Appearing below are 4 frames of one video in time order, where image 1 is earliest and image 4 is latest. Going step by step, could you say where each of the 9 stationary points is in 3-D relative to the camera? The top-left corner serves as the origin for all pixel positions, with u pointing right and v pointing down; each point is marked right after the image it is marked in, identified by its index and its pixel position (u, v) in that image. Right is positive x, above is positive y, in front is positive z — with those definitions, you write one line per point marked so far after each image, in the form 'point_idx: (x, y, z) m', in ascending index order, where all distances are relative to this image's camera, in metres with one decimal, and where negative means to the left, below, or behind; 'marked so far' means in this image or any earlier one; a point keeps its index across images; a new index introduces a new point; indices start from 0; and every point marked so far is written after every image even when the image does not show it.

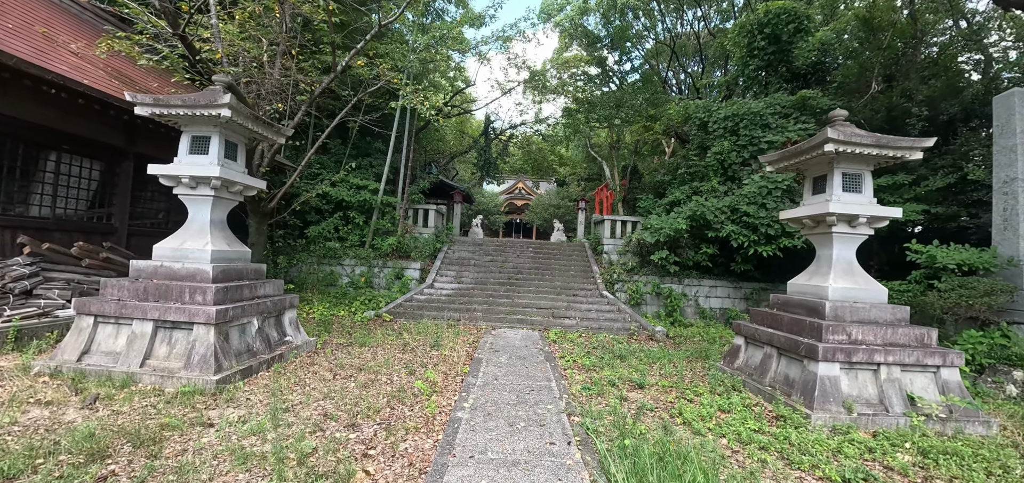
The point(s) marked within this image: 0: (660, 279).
0: (+3.2, -0.8, +9.3) m
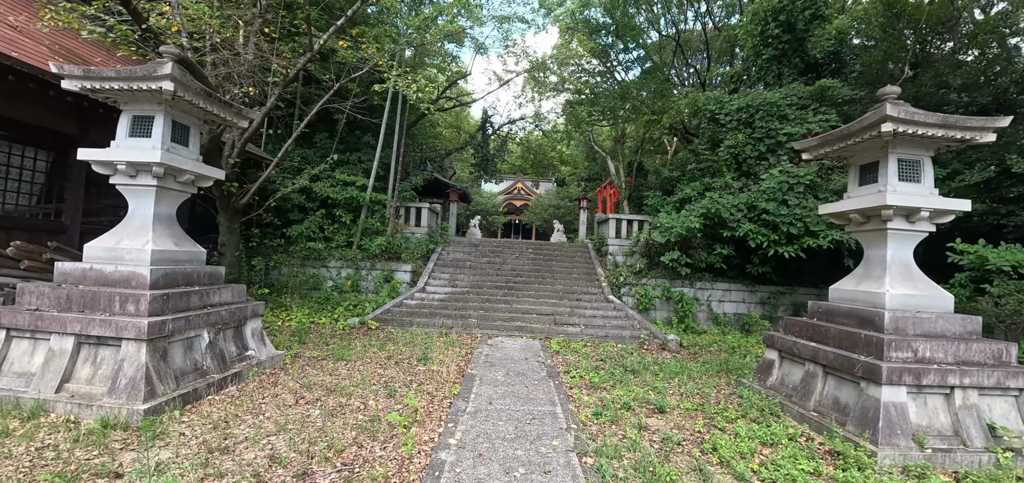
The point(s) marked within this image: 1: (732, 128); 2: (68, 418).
0: (+3.2, -0.8, +8.6) m
1: (+4.8, +2.5, +9.4) m
2: (-3.3, -1.3, +3.2) m
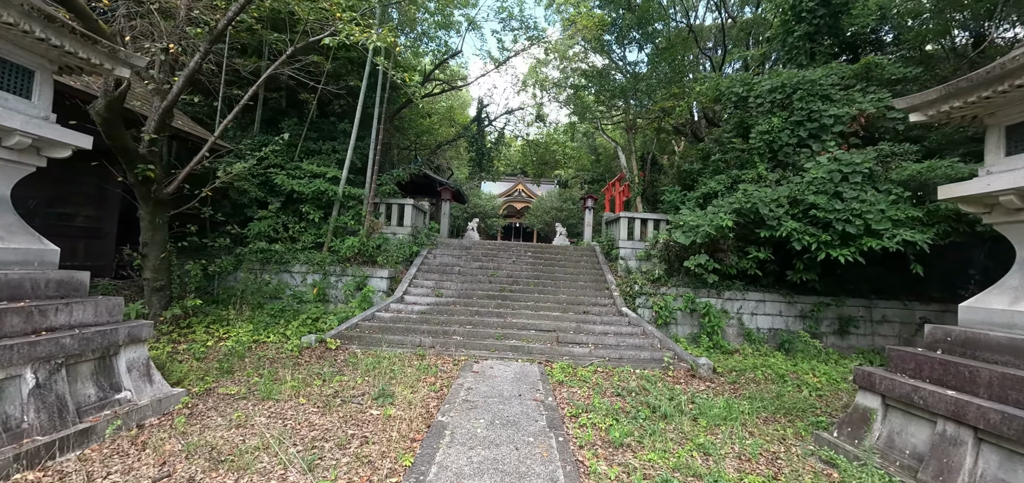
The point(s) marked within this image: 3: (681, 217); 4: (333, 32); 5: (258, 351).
0: (+3.1, -0.9, +7.3) m
1: (+4.7, +2.4, +8.0) m
2: (-3.4, -1.2, +1.8) m
3: (+2.9, +0.4, +7.2) m
4: (-2.5, +3.0, +6.1) m
5: (-3.0, -1.3, +5.1) m
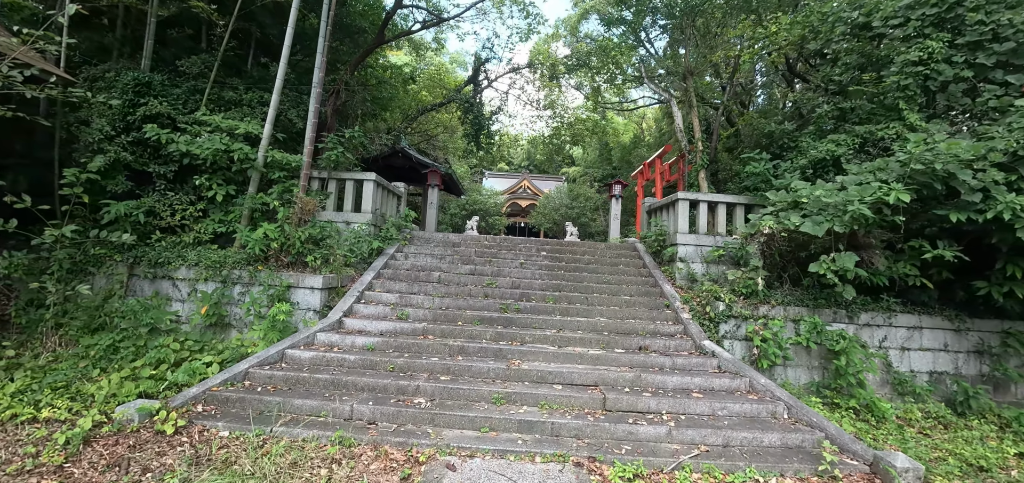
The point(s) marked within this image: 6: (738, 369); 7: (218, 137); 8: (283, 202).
0: (+3.2, -0.8, +4.5) m
1: (+4.8, +2.5, +5.3) m
2: (-3.3, -1.1, -0.9) m
3: (+3.0, +0.5, +4.5) m
4: (-2.4, +3.1, +3.4) m
5: (-3.0, -1.2, +2.4) m
6: (+2.1, -1.2, +3.9) m
7: (-3.4, +1.2, +4.9) m
8: (-2.8, +0.5, +5.3) m
